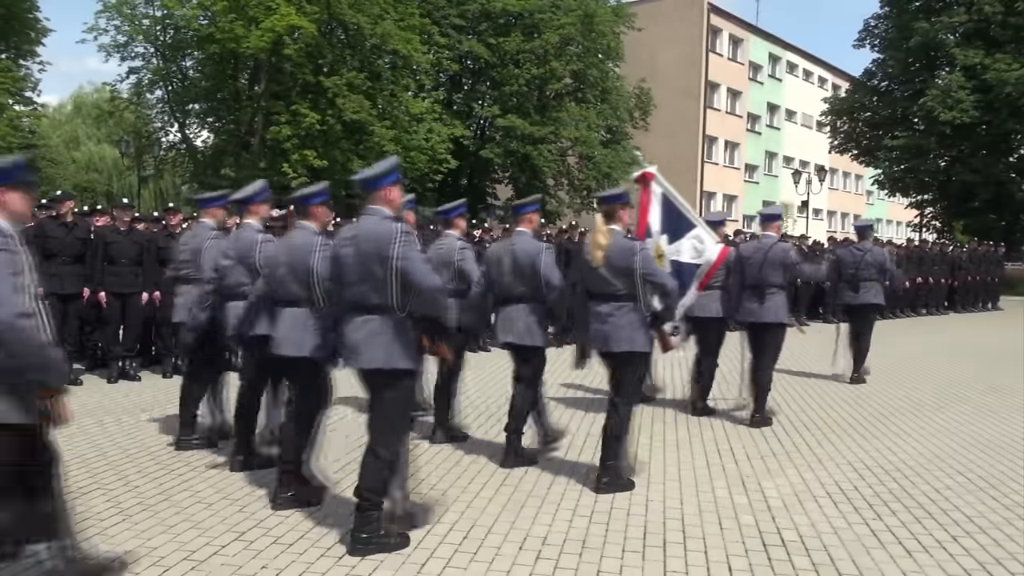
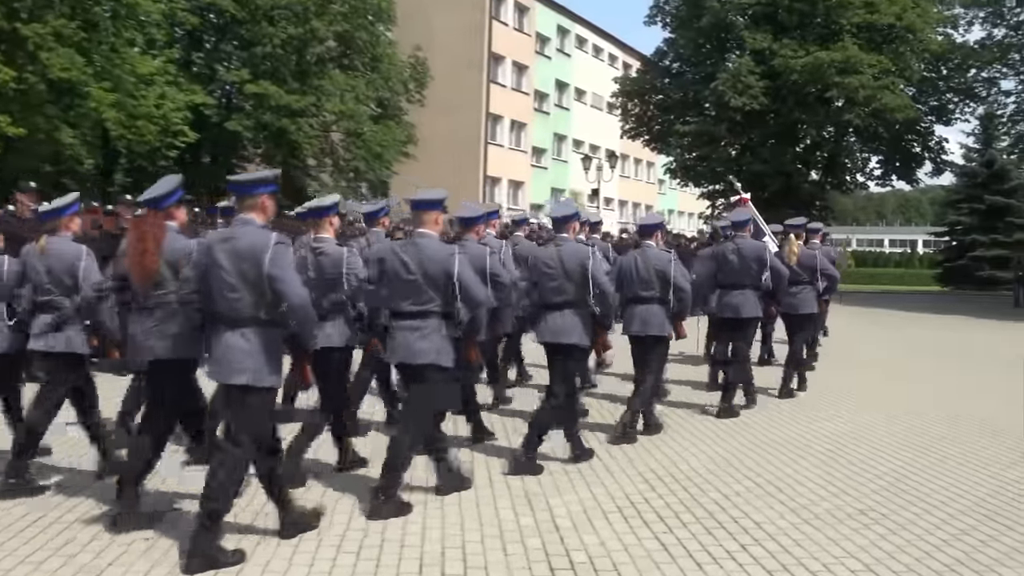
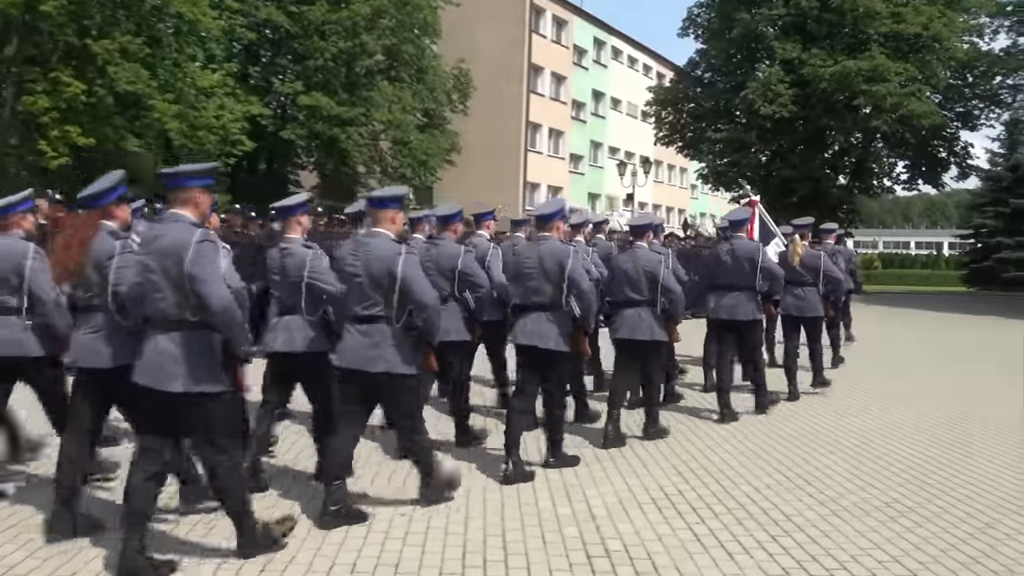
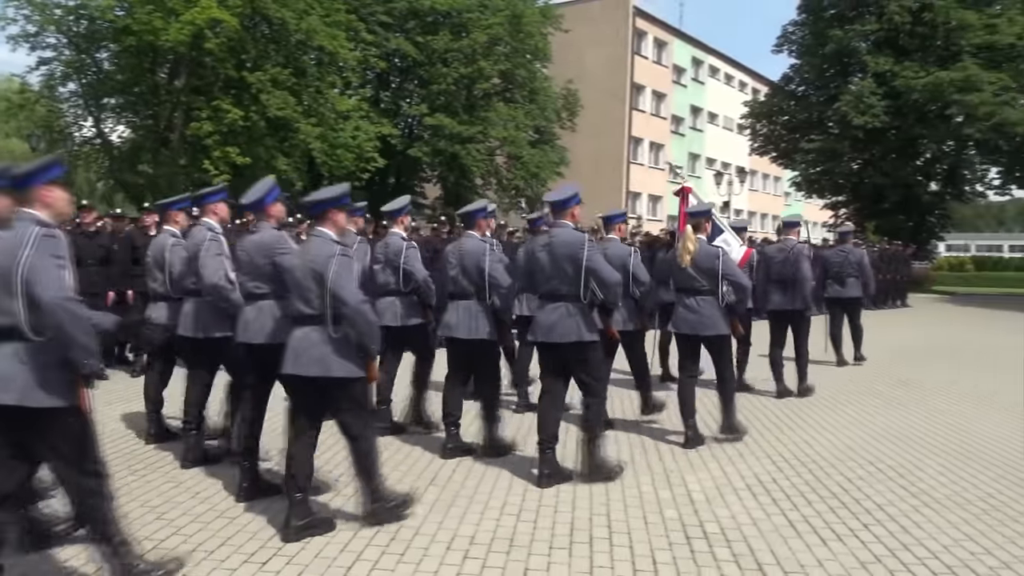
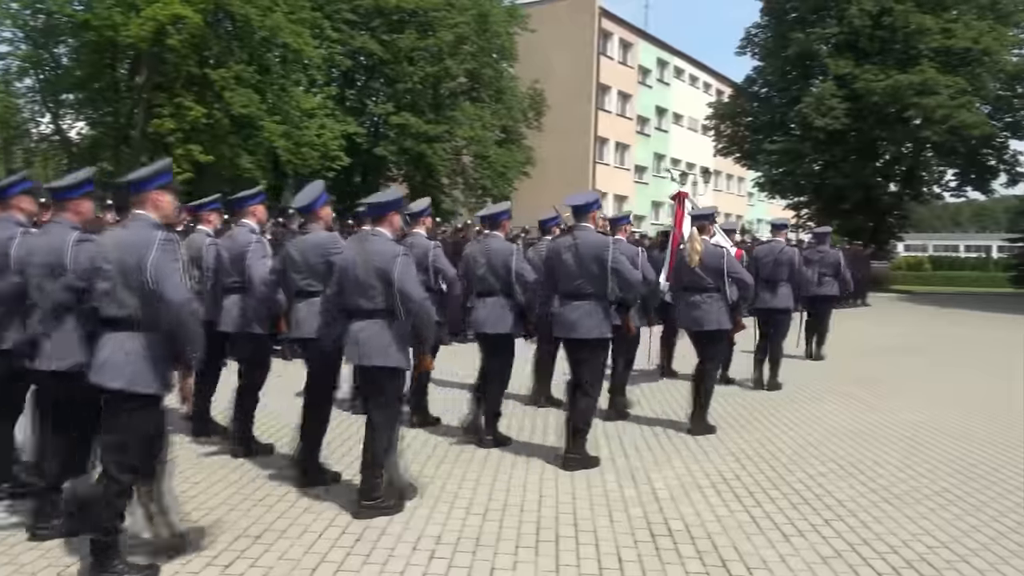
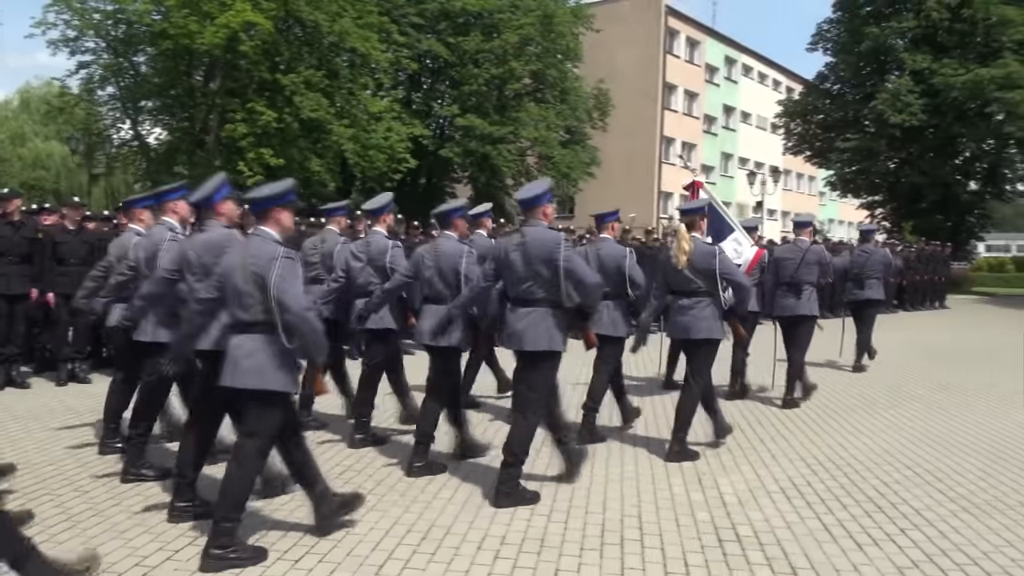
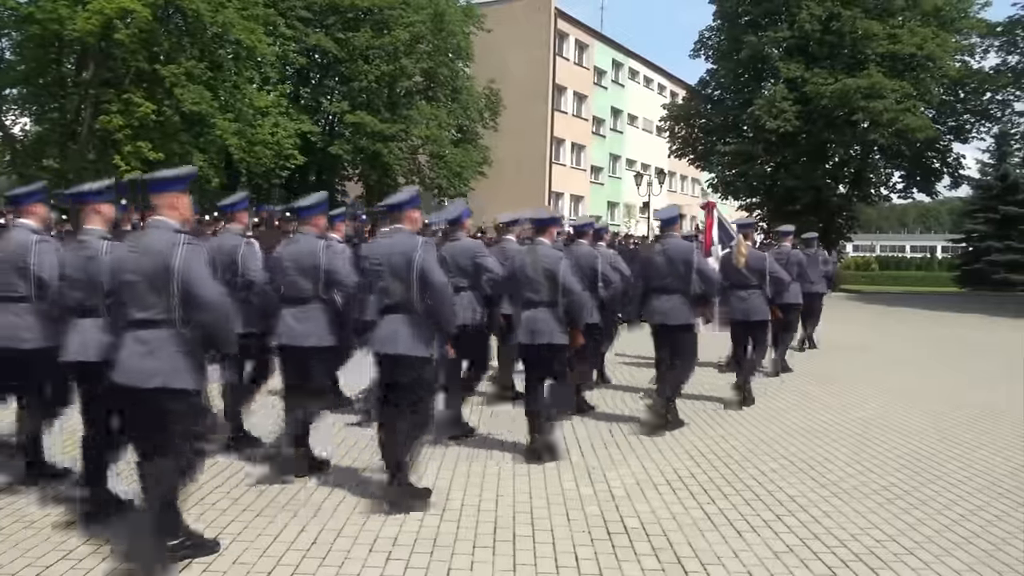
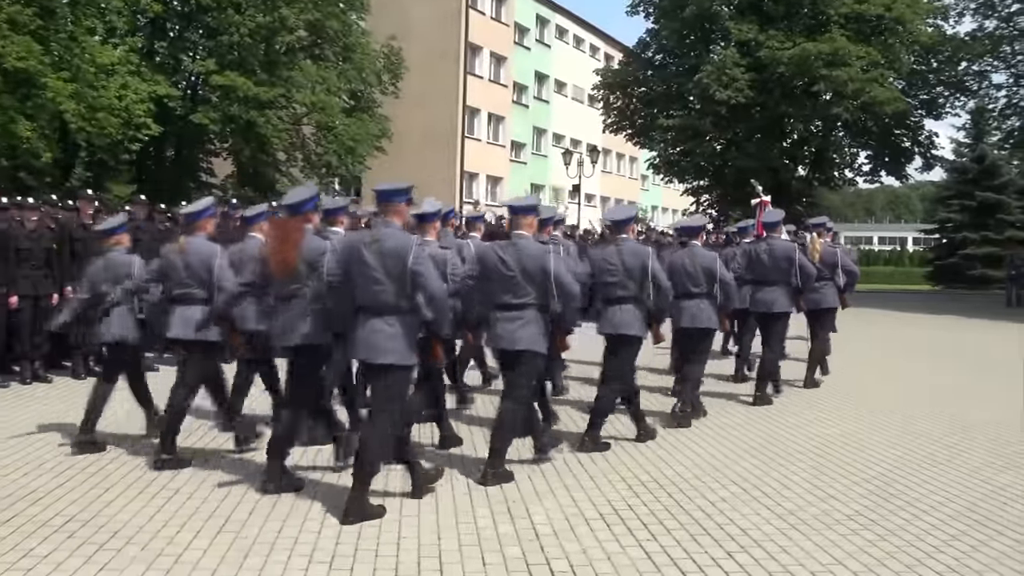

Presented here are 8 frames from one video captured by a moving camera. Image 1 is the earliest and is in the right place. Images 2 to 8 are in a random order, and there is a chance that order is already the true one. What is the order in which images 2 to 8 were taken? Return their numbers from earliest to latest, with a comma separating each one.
6, 4, 5, 7, 3, 2, 8
